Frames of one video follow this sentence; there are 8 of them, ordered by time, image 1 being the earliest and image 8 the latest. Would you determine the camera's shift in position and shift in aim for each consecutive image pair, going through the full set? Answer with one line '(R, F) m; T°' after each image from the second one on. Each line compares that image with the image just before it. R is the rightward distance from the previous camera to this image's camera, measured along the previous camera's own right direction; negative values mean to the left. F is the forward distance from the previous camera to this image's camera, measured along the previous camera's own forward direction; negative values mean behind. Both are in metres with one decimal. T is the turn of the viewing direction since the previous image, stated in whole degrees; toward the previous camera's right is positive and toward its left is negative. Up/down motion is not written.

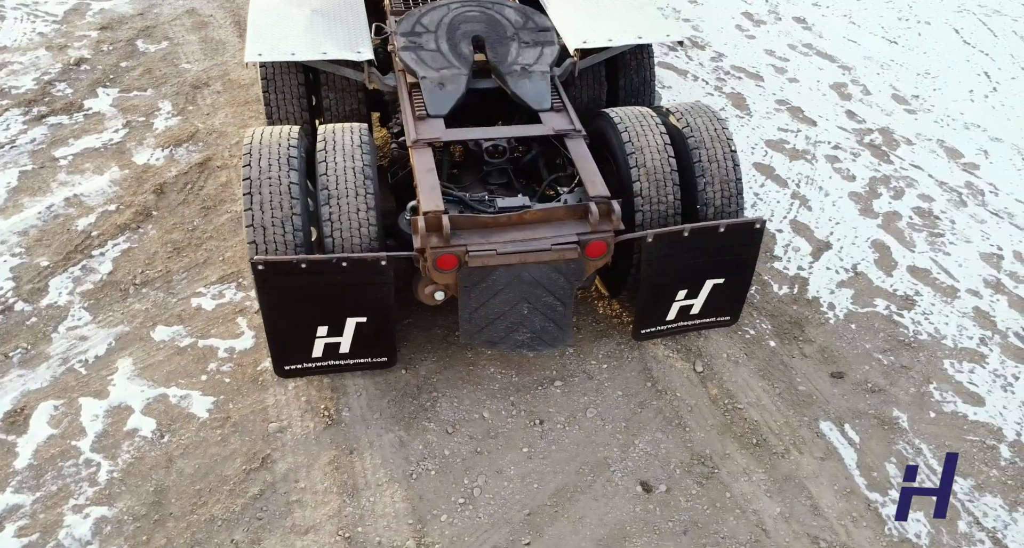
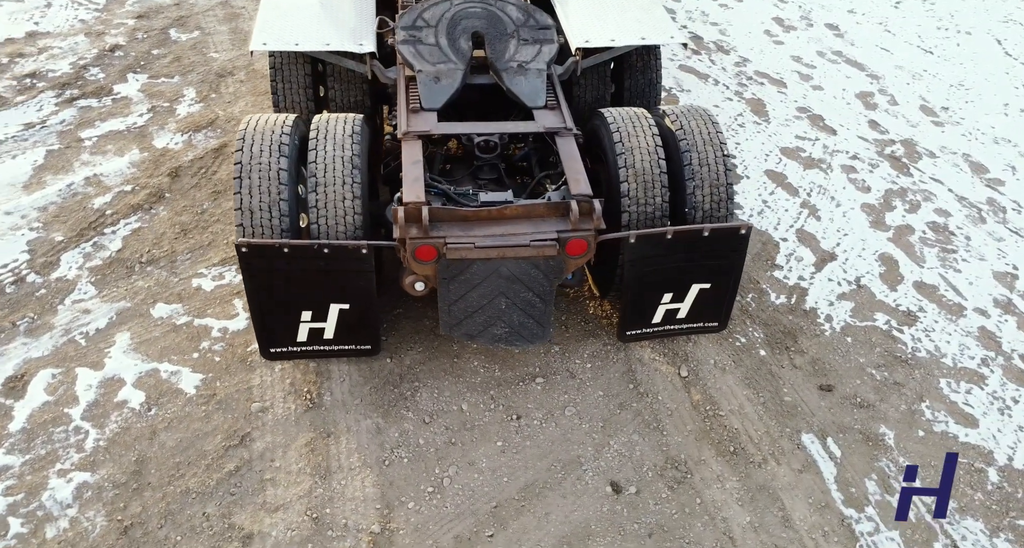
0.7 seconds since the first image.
(+0.3, 0.0) m; -3°
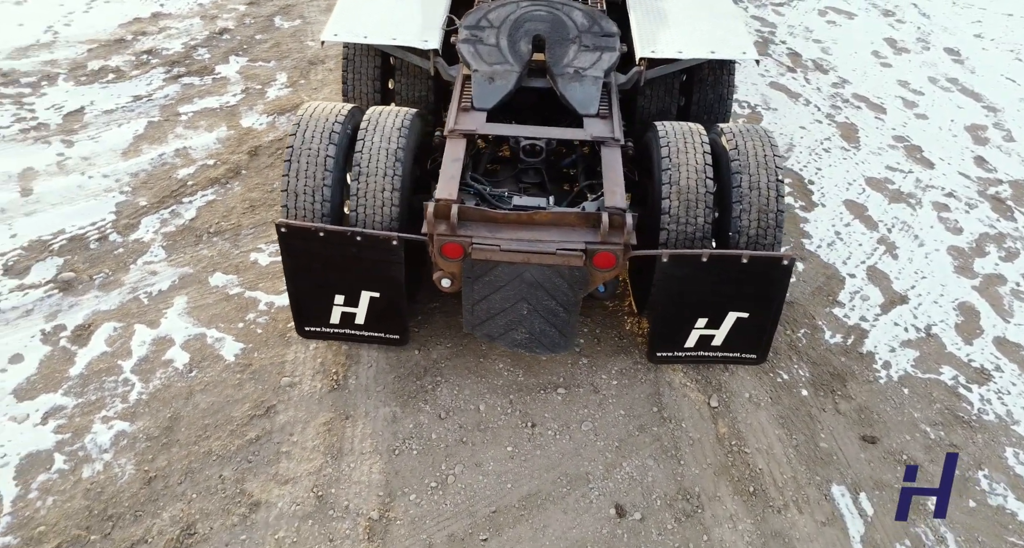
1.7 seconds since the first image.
(+0.4, +0.1) m; -8°
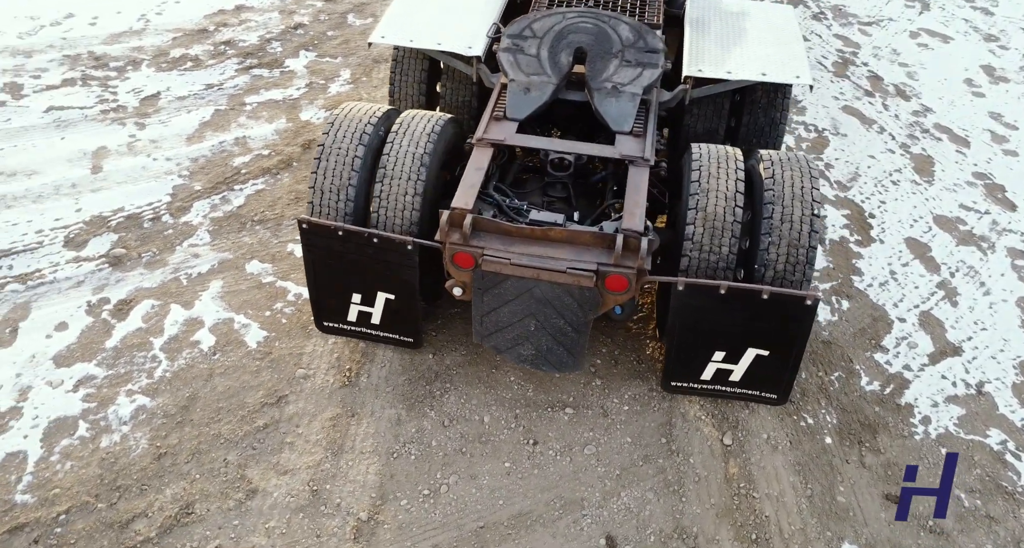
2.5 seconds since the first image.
(+0.3, +0.1) m; -6°
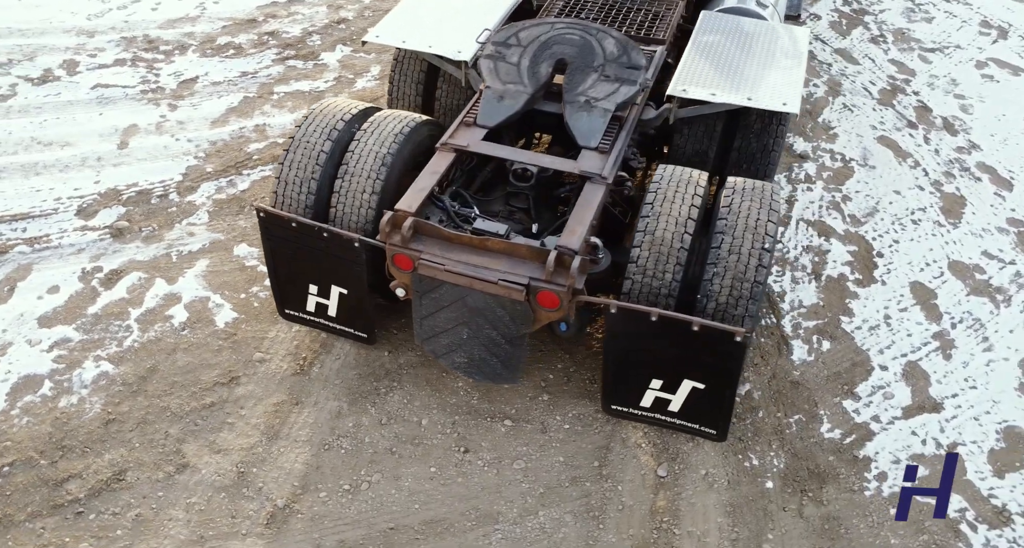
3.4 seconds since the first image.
(+0.7, +0.1) m; -6°
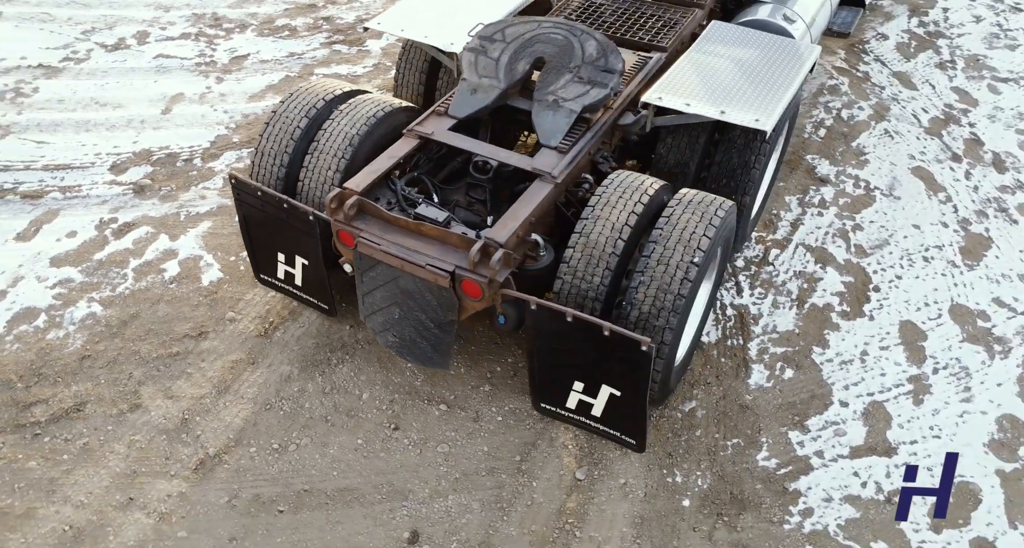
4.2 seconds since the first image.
(+0.8, 0.0) m; -7°
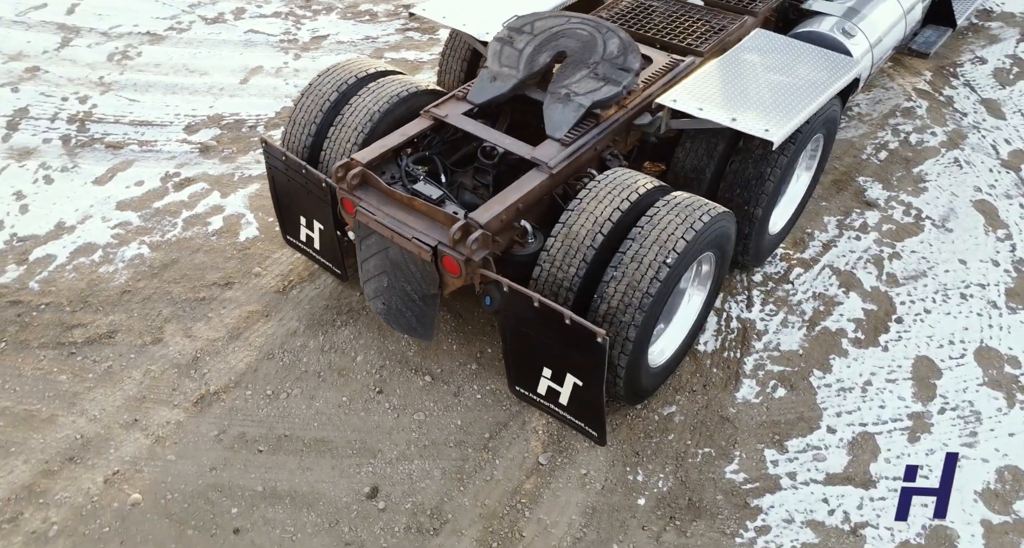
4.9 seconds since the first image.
(+0.6, -0.1) m; -8°
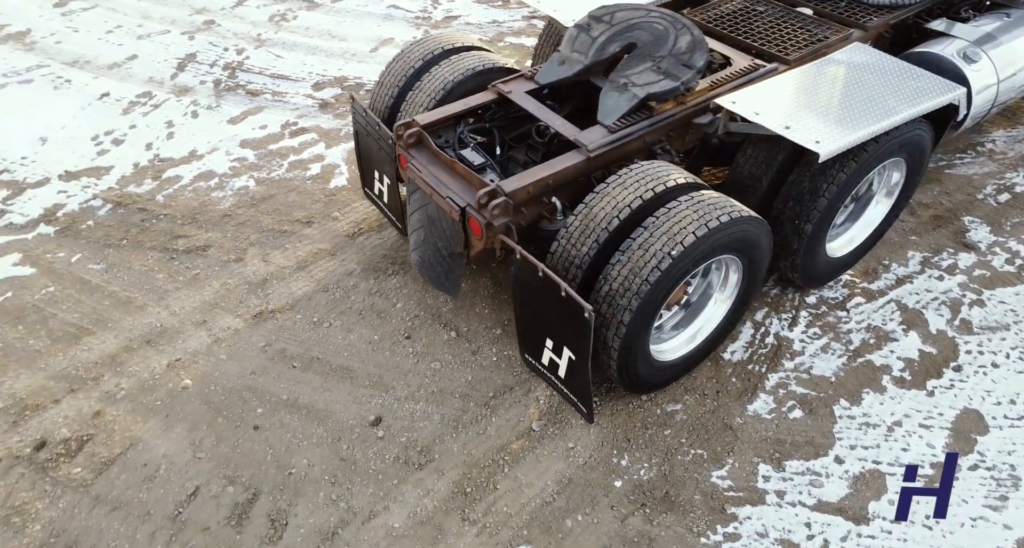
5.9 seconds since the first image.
(+0.7, -0.1) m; -12°
